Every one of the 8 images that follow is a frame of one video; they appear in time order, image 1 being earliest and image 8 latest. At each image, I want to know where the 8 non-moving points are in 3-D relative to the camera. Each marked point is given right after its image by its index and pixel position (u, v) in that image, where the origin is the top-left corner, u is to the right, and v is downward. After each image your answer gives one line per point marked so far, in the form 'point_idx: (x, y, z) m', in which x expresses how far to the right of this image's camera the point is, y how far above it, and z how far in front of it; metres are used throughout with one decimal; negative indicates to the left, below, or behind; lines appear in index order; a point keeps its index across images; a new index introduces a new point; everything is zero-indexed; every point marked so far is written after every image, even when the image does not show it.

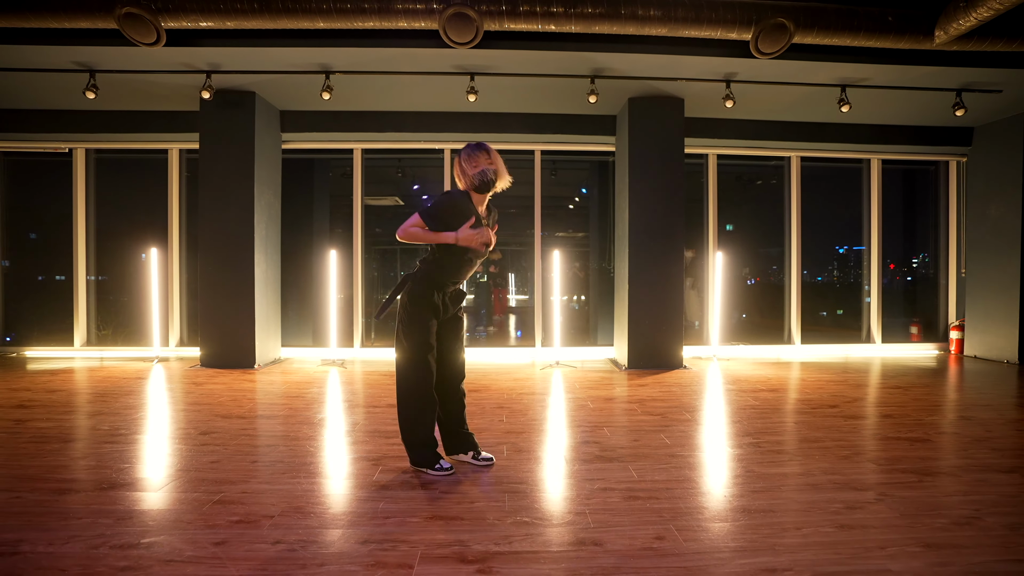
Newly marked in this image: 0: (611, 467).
0: (+0.6, -1.1, +2.5) m
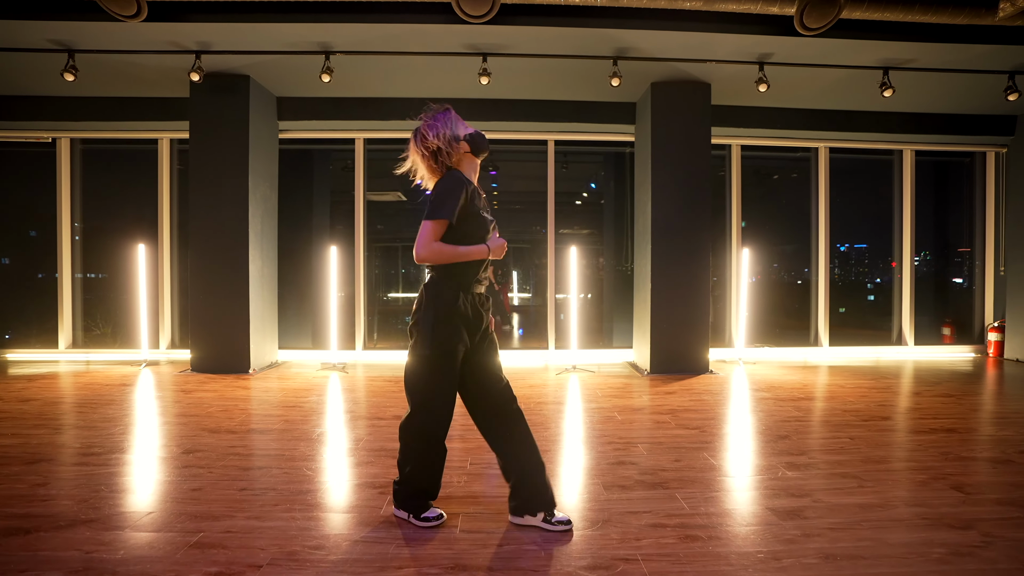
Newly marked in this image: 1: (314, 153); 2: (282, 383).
0: (+0.7, -1.1, +2.2) m
1: (-2.7, +1.8, +5.8) m
2: (-2.5, -1.0, +4.6) m
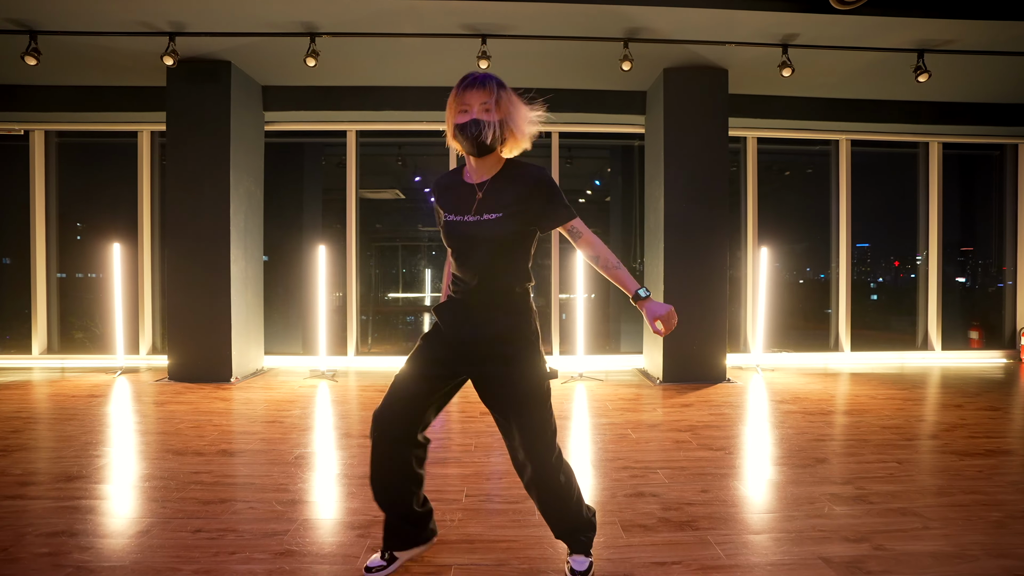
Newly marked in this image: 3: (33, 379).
0: (+0.8, -1.1, +1.9) m
1: (-2.7, +1.8, +5.5) m
2: (-2.5, -1.1, +4.3) m
3: (-5.4, -1.0, +4.8) m
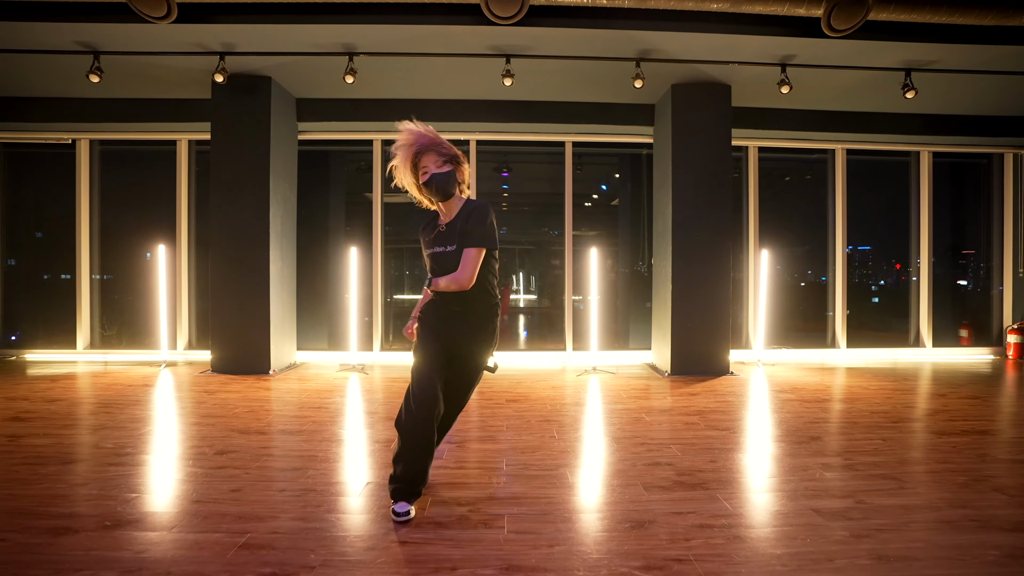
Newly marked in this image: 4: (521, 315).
0: (+1.0, -1.1, +2.2) m
1: (-2.5, +1.8, +5.8) m
2: (-2.3, -1.0, +4.6) m
3: (-5.2, -1.0, +5.2) m
4: (0.0, -0.4, +6.1) m
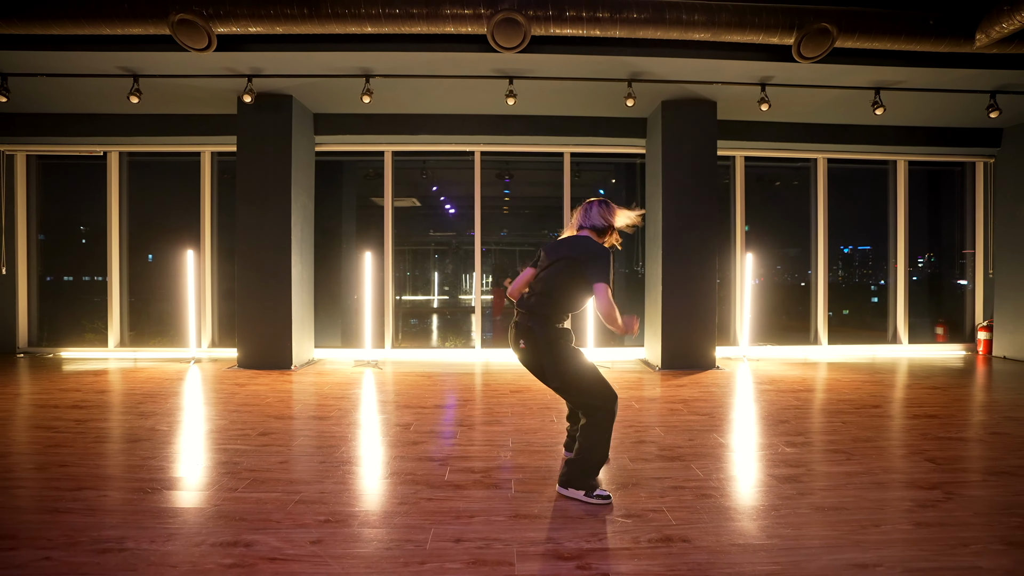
0: (+1.0, -1.1, +2.6) m
1: (-2.4, +1.8, +6.2) m
2: (-2.2, -1.1, +5.0) m
3: (-5.2, -1.0, +5.6) m
4: (0.0, -0.4, +6.5) m
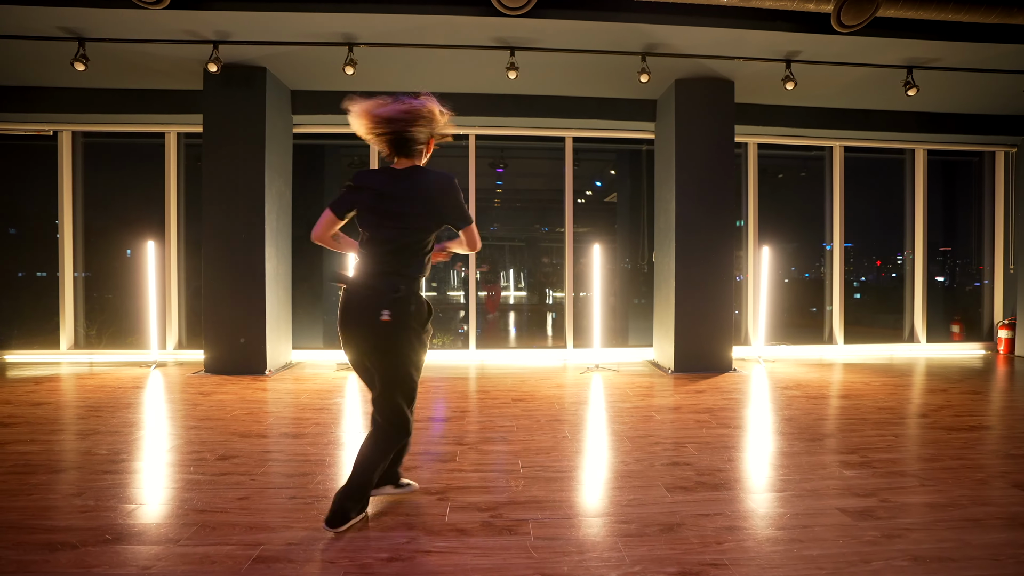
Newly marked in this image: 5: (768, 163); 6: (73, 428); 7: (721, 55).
0: (+1.1, -1.1, +2.2) m
1: (-2.5, +1.8, +5.7) m
2: (-2.2, -1.0, +4.5) m
3: (-5.2, -1.0, +5.0) m
4: (0.0, -0.4, +6.0) m
5: (+3.6, +1.7, +5.9) m
6: (-3.3, -1.0, +3.2) m
7: (+2.0, +2.3, +4.2) m
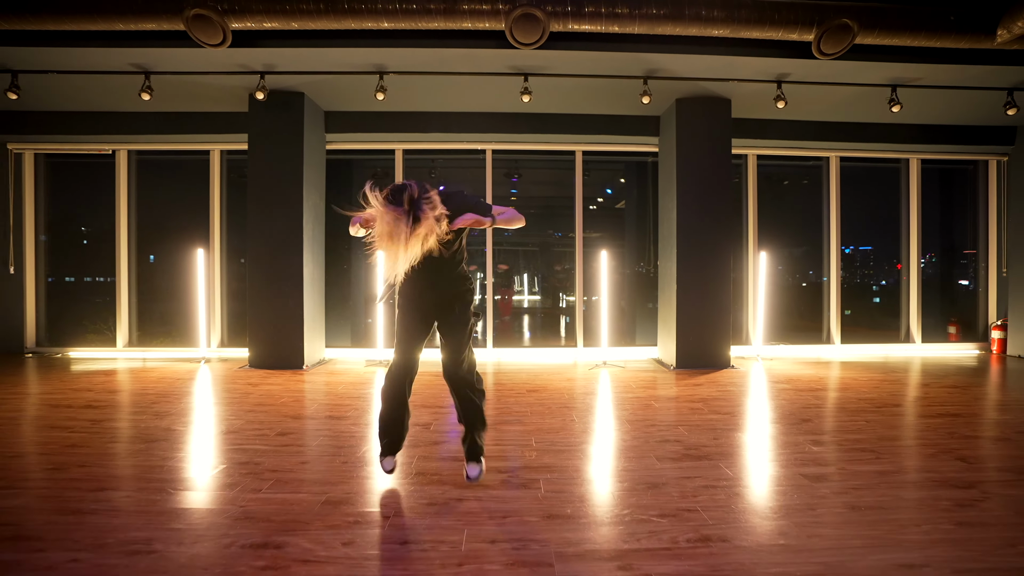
0: (+1.1, -1.1, +2.6) m
1: (-2.3, +1.8, +6.2) m
2: (-2.1, -1.0, +5.0) m
3: (-5.0, -1.0, +5.5) m
4: (+0.2, -0.4, +6.4) m
5: (+3.8, +1.7, +6.2) m
6: (-3.2, -1.1, +3.7) m
7: (+2.2, +2.3, +4.6) m
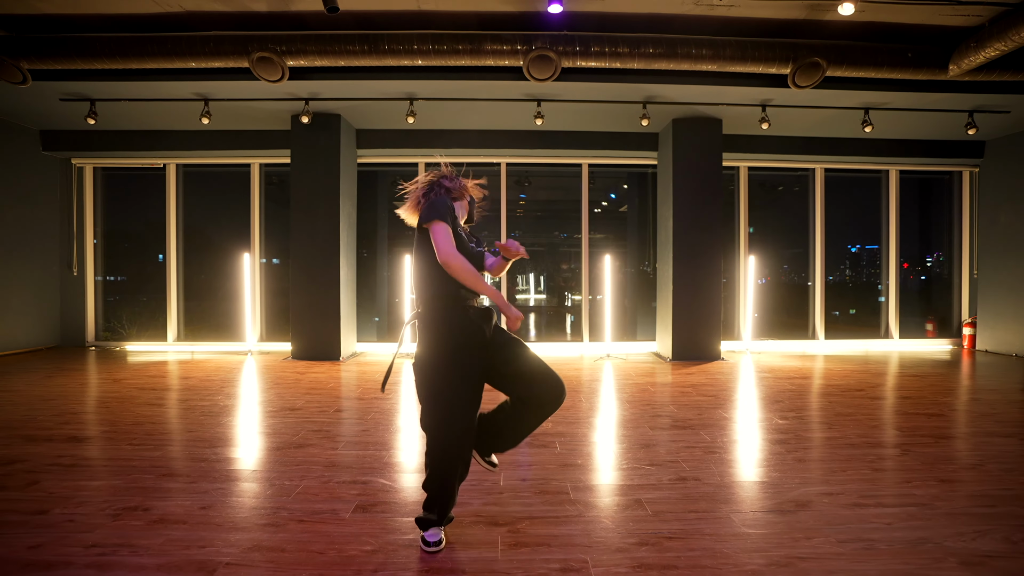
0: (+1.3, -1.1, +3.2) m
1: (-2.1, +1.8, +6.8) m
2: (-1.9, -1.0, +5.6) m
3: (-4.8, -1.0, +6.2) m
4: (+0.4, -0.4, +7.1) m
5: (+4.0, +1.7, +6.8) m
6: (-3.0, -1.1, +4.4) m
7: (+2.4, +2.2, +5.2) m
